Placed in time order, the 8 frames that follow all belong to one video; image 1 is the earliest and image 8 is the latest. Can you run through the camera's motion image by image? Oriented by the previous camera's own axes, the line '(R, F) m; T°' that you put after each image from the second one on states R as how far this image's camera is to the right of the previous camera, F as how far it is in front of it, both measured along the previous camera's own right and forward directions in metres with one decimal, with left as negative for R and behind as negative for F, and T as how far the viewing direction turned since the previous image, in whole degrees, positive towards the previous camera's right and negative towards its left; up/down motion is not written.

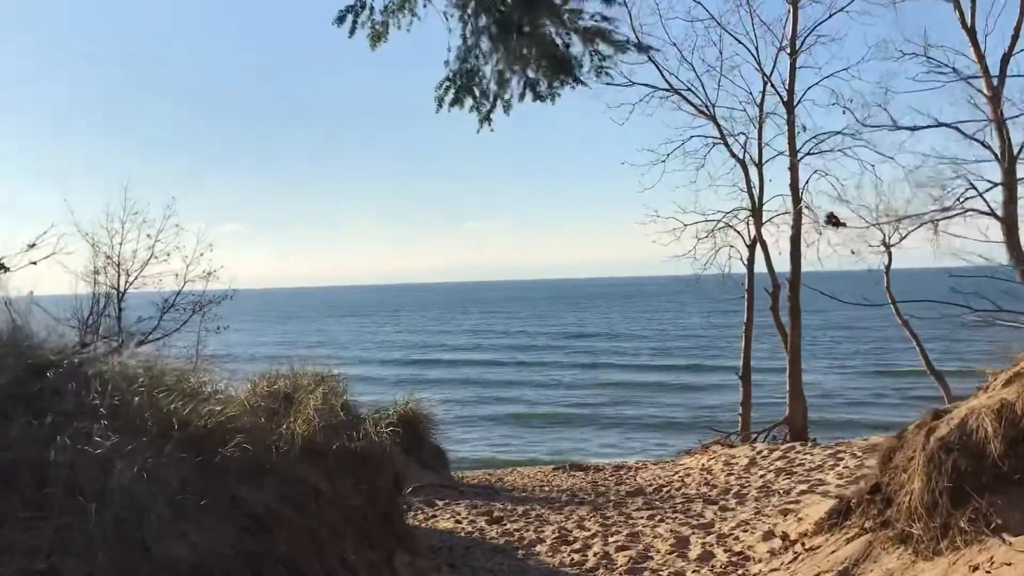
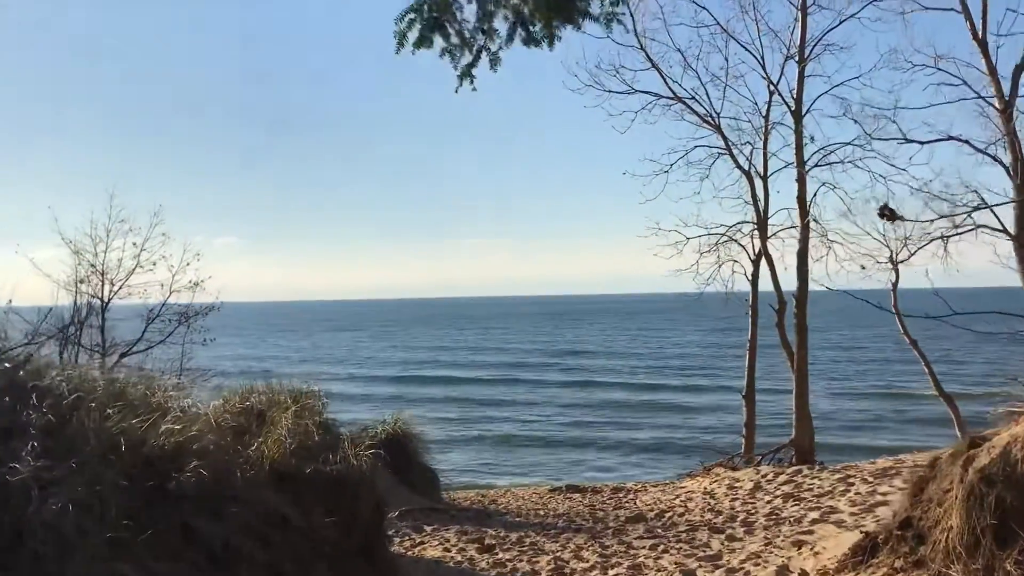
(0.0, +0.5) m; 0°
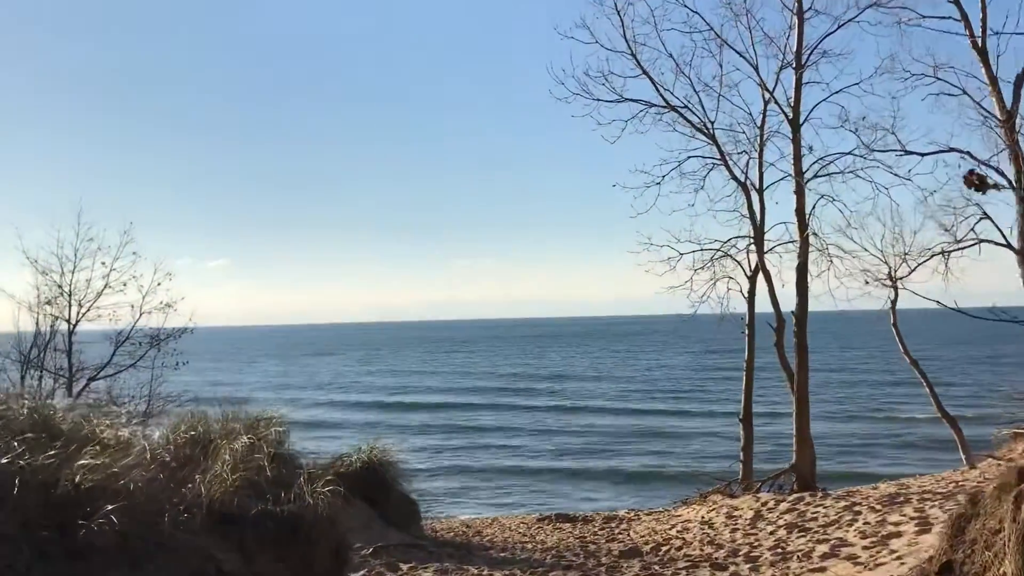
(+0.1, +0.6) m; +1°
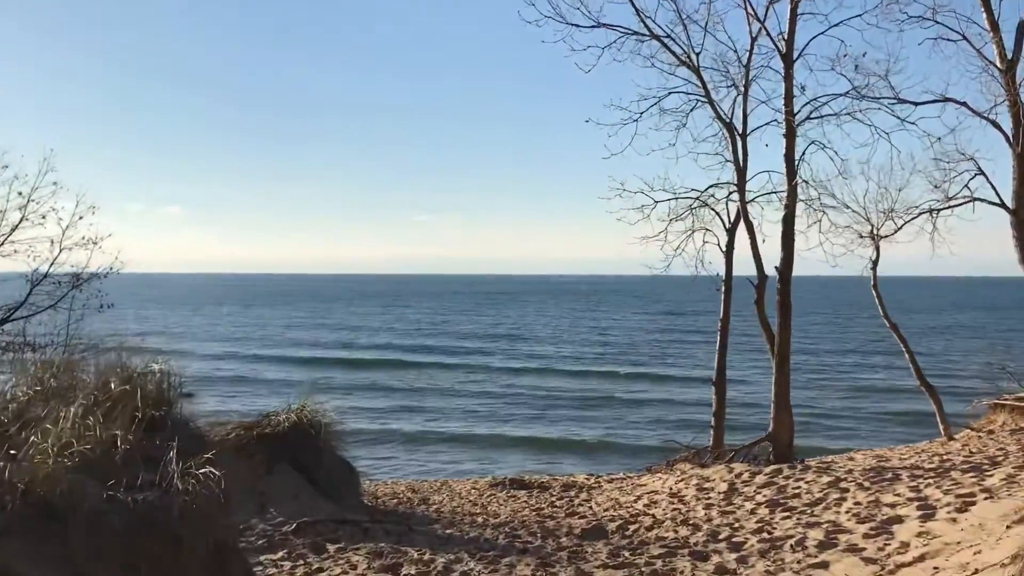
(+0.1, +1.2) m; +3°
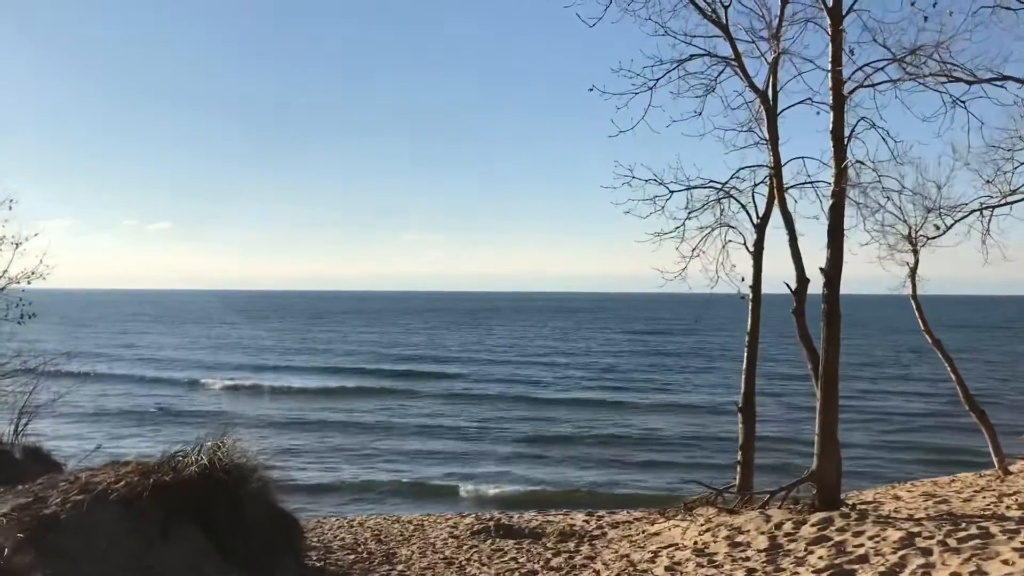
(0.0, +1.9) m; +1°
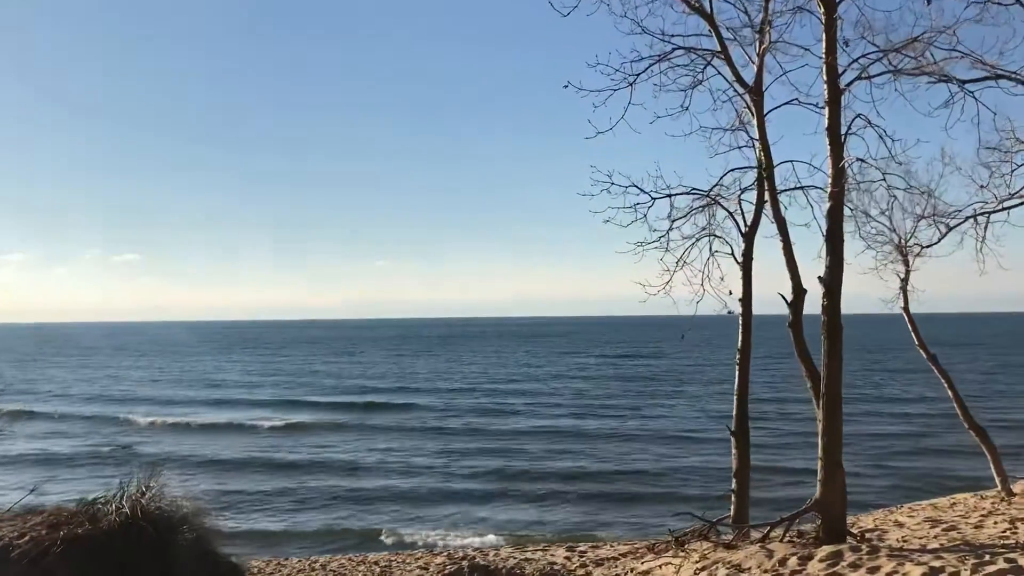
(0.0, +0.8) m; +2°
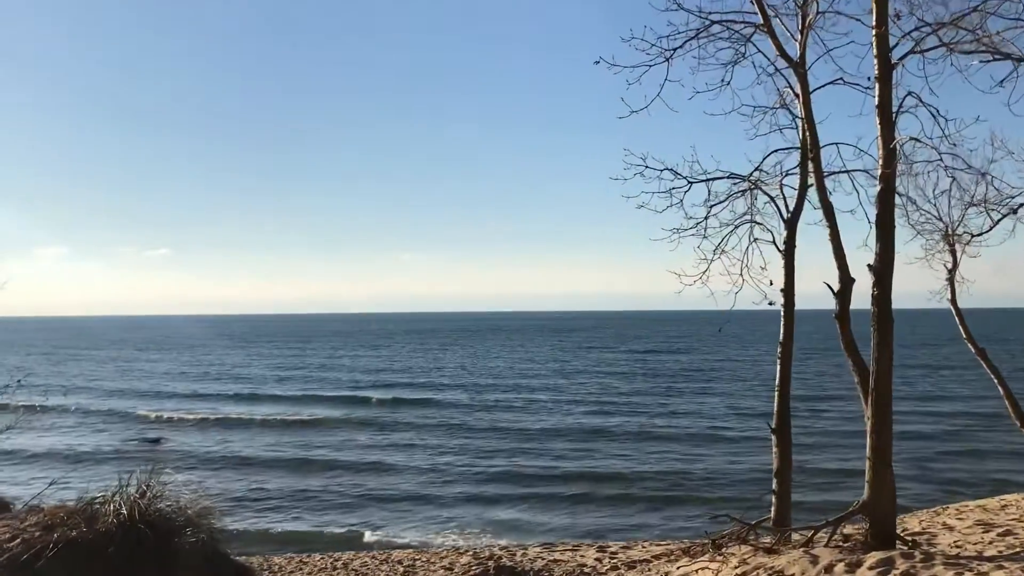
(0.0, +0.4) m; -2°
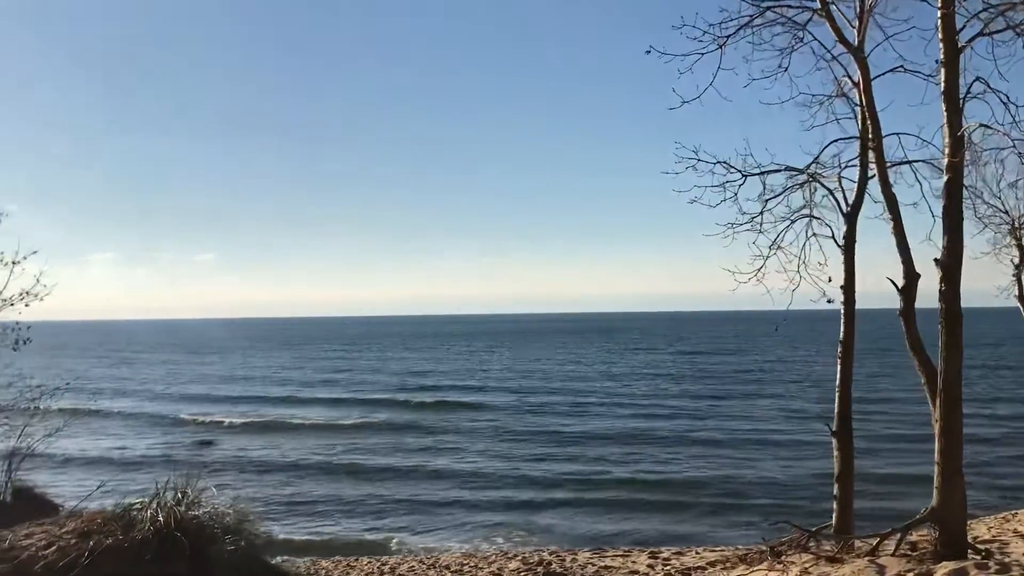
(0.0, +0.2) m; -3°
